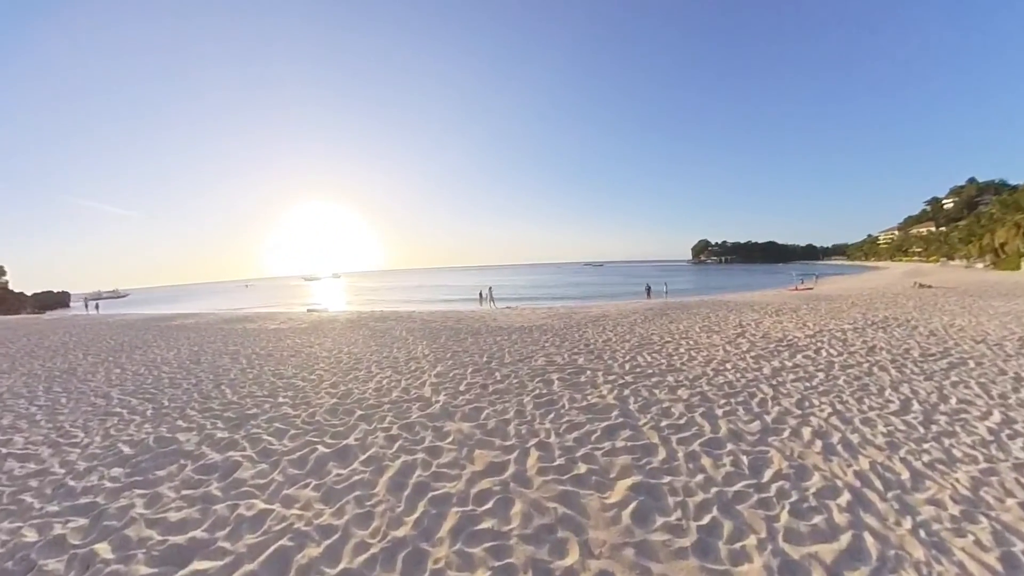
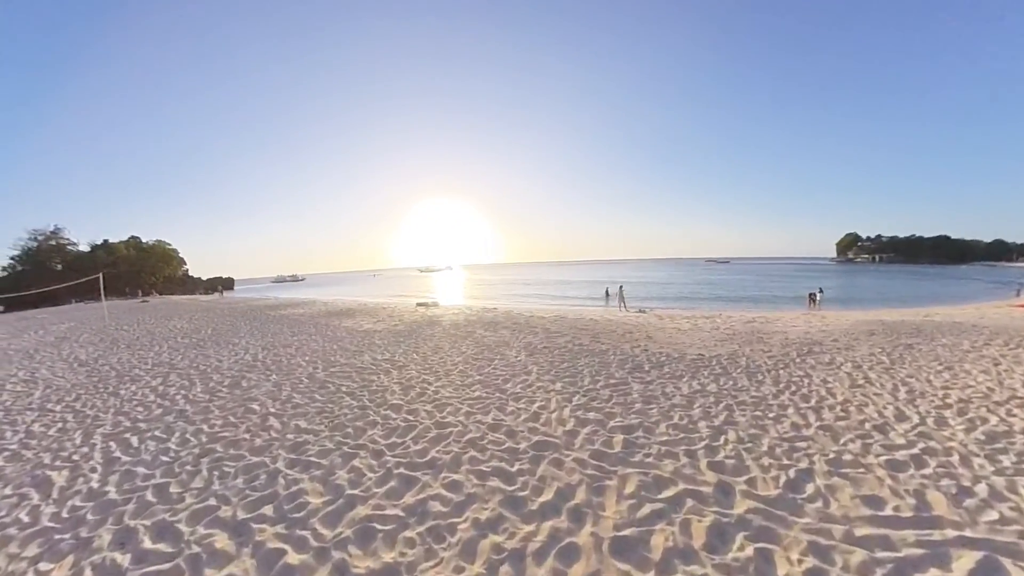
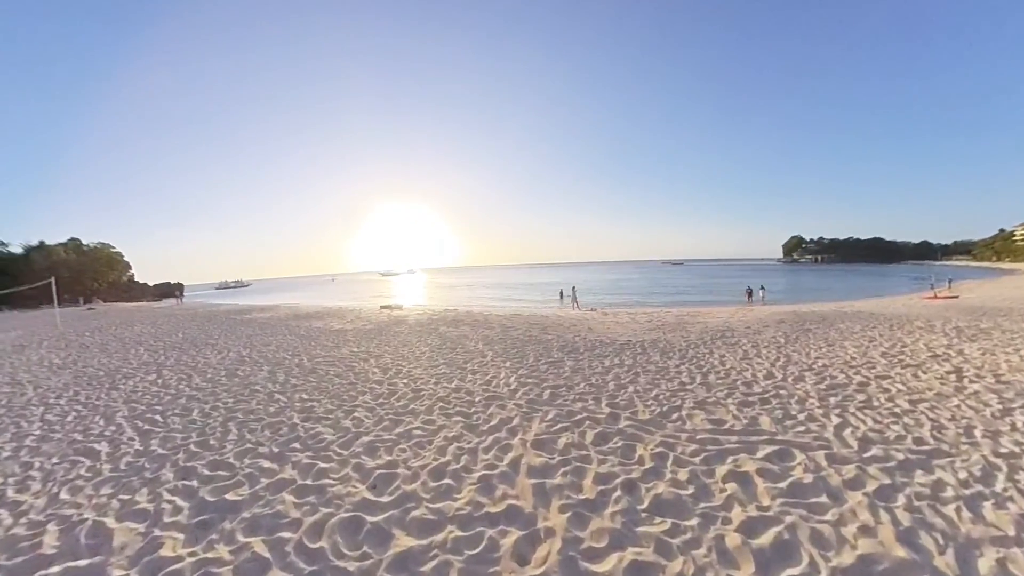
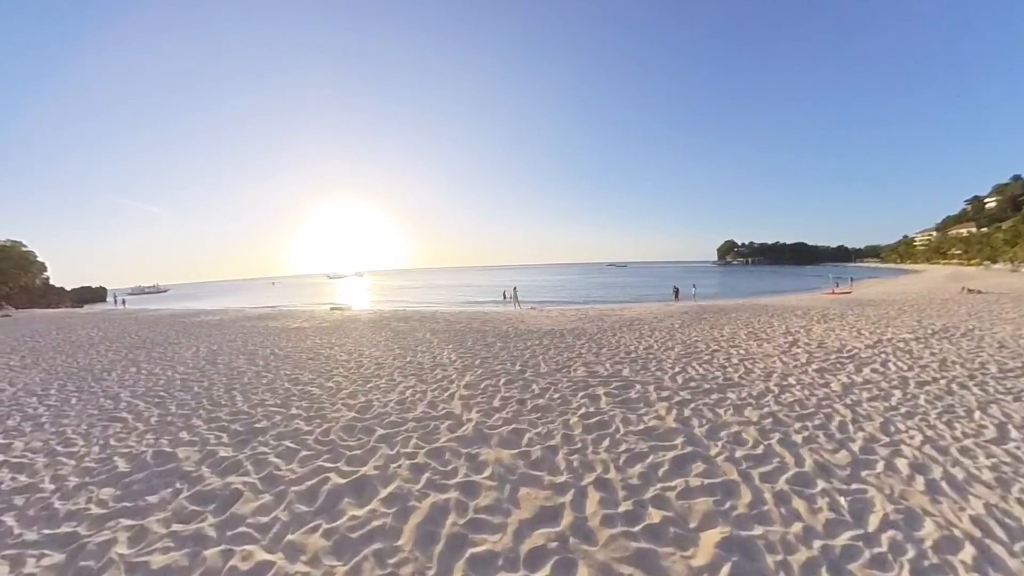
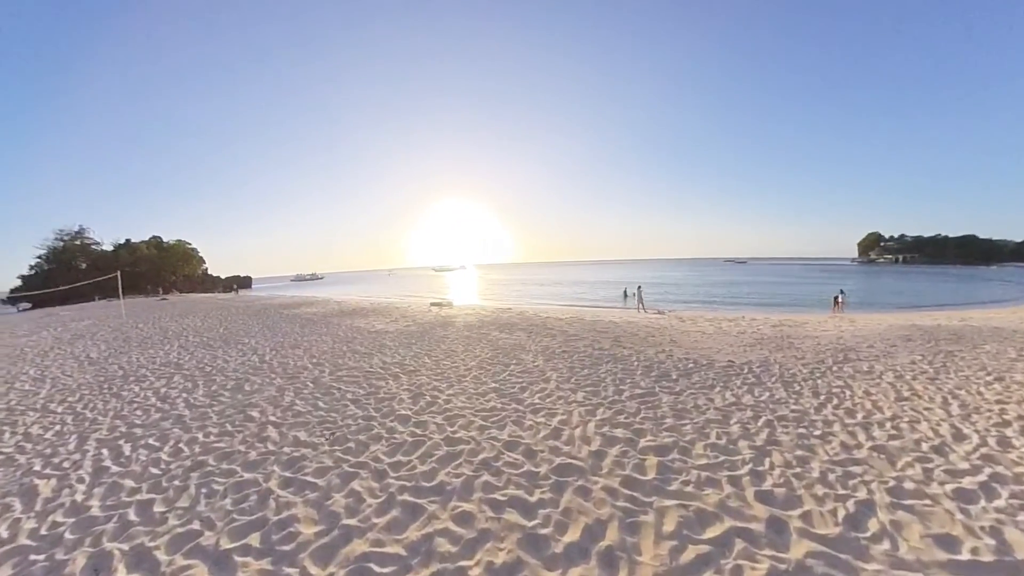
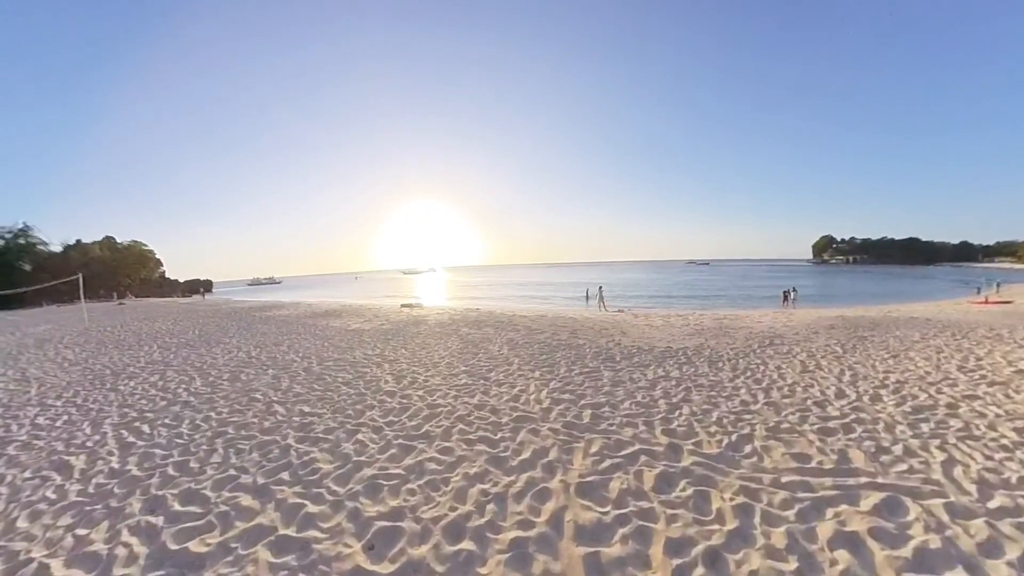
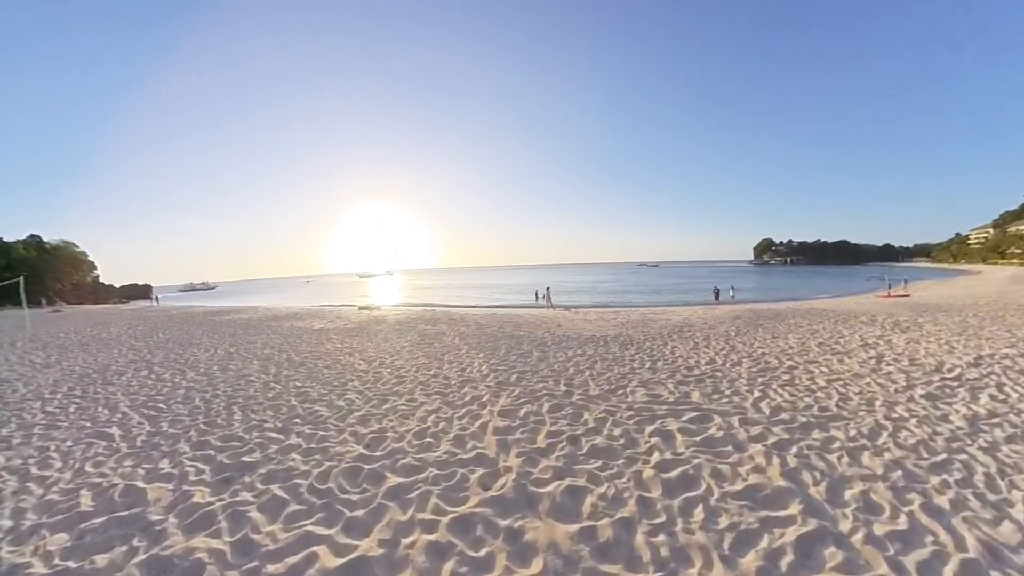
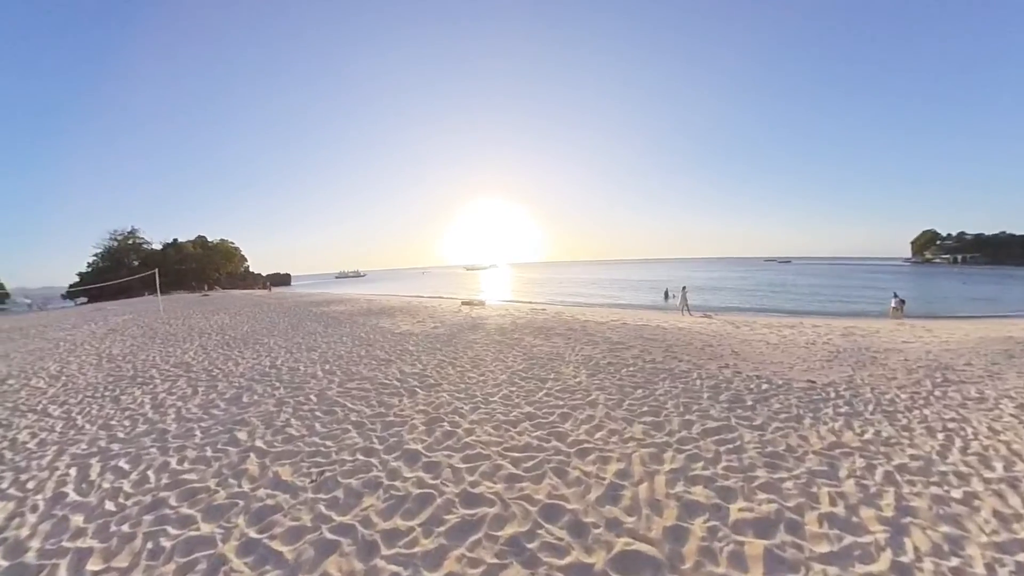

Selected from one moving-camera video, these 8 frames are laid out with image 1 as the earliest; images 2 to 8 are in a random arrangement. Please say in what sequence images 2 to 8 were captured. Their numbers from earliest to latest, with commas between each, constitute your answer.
4, 7, 3, 6, 2, 5, 8
